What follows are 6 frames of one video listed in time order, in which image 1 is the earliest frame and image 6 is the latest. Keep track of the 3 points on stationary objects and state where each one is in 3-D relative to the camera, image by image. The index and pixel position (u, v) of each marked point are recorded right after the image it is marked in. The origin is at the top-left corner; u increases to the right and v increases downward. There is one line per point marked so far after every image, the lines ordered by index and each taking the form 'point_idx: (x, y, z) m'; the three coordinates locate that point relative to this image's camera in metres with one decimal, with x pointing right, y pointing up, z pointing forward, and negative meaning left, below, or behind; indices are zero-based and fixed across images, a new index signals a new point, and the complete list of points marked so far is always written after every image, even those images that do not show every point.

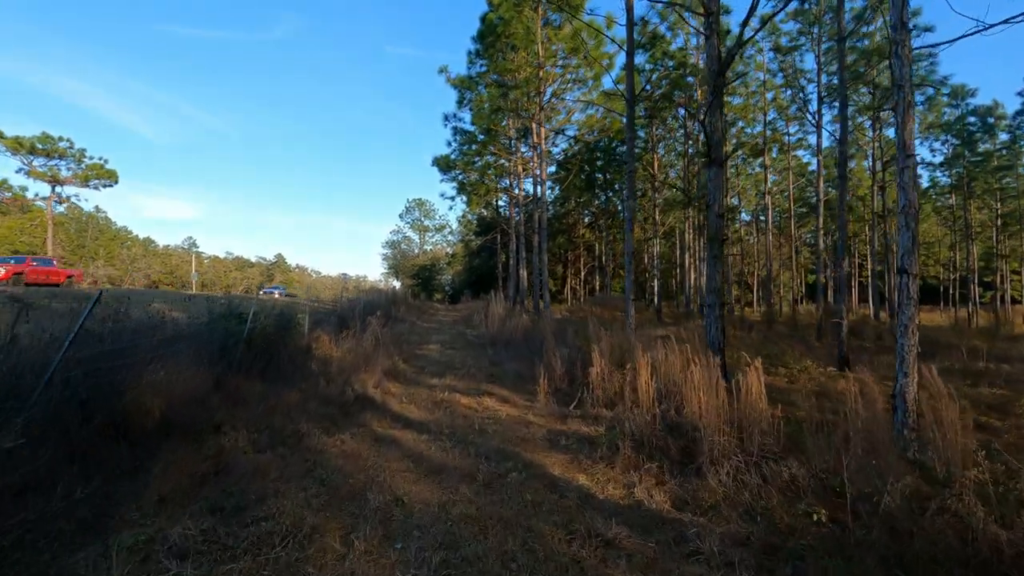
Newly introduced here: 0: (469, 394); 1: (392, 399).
0: (-0.6, -1.5, +7.6) m
1: (-1.6, -1.5, +7.0) m
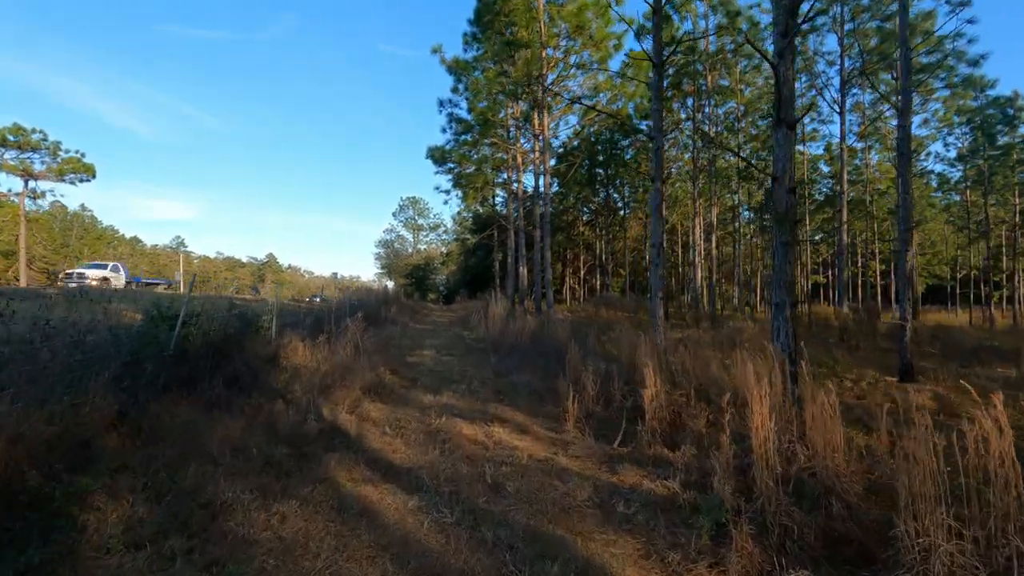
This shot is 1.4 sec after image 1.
0: (-0.4, -1.4, +5.8) m
1: (-1.4, -1.4, +5.3) m
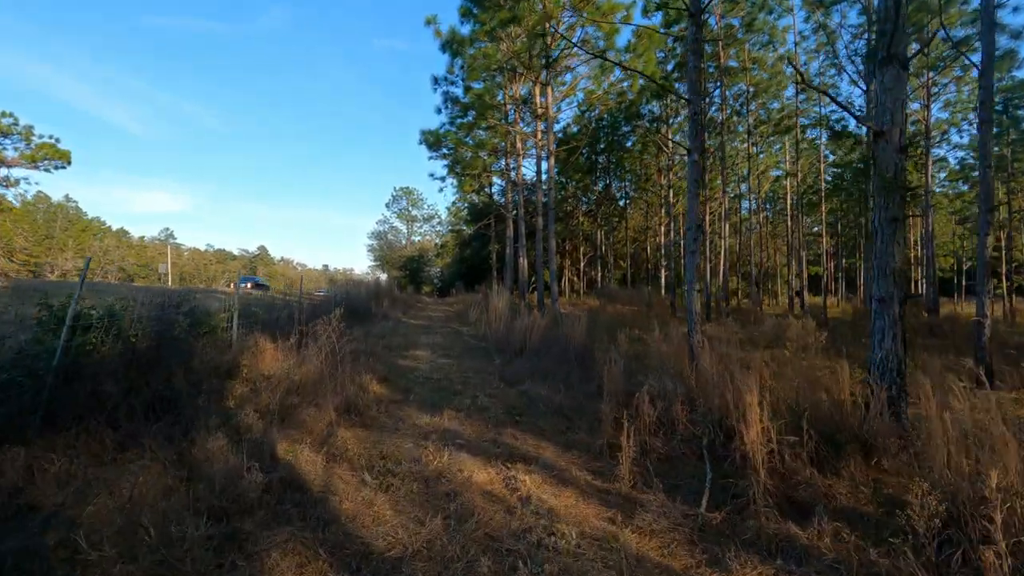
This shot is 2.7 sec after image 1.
0: (-0.2, -1.3, +4.3) m
1: (-1.2, -1.3, +3.7) m
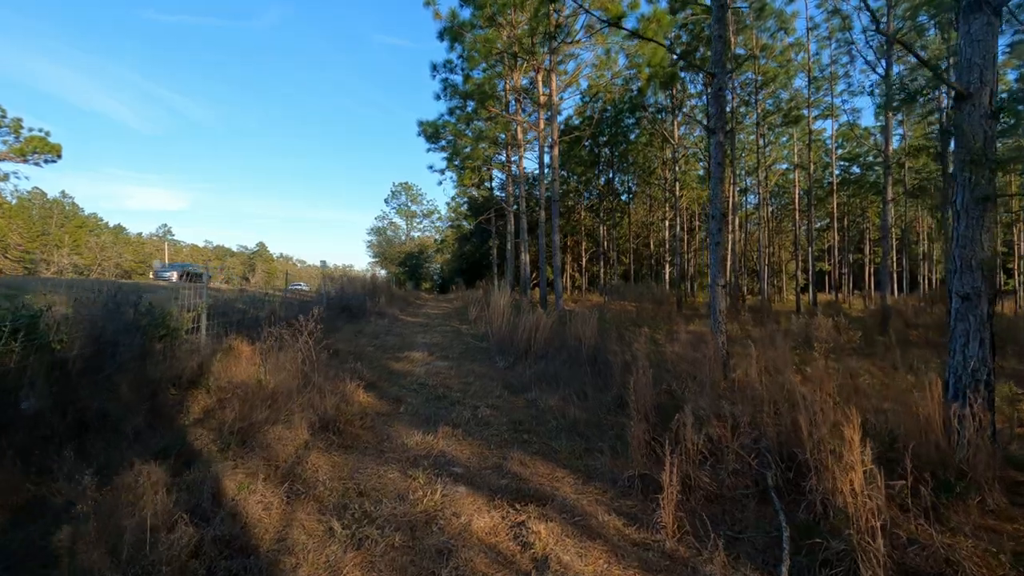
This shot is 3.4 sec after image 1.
0: (-0.1, -1.3, +3.5) m
1: (-1.1, -1.3, +2.9) m
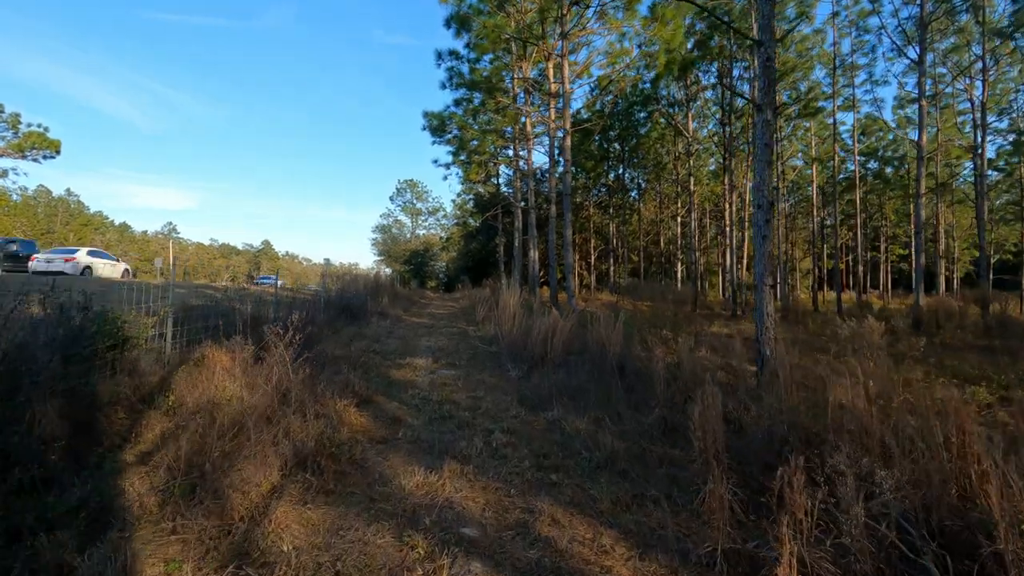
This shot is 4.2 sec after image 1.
0: (0.0, -1.3, +2.5) m
1: (-0.9, -1.3, +1.9) m
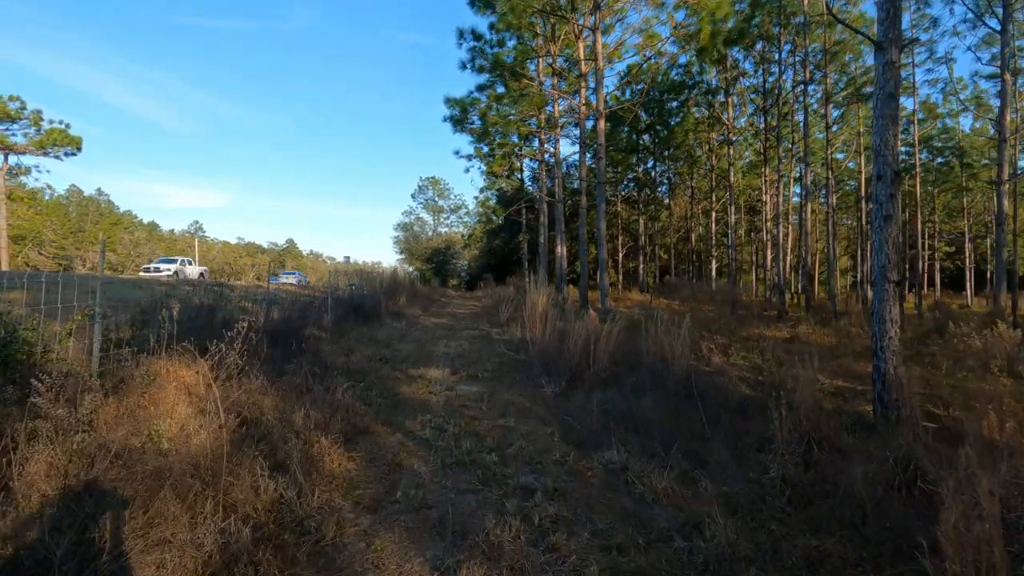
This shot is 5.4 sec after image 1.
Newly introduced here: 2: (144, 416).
0: (+0.2, -1.3, +1.0) m
1: (-0.8, -1.3, +0.5) m
2: (-2.5, -0.8, +3.6) m
